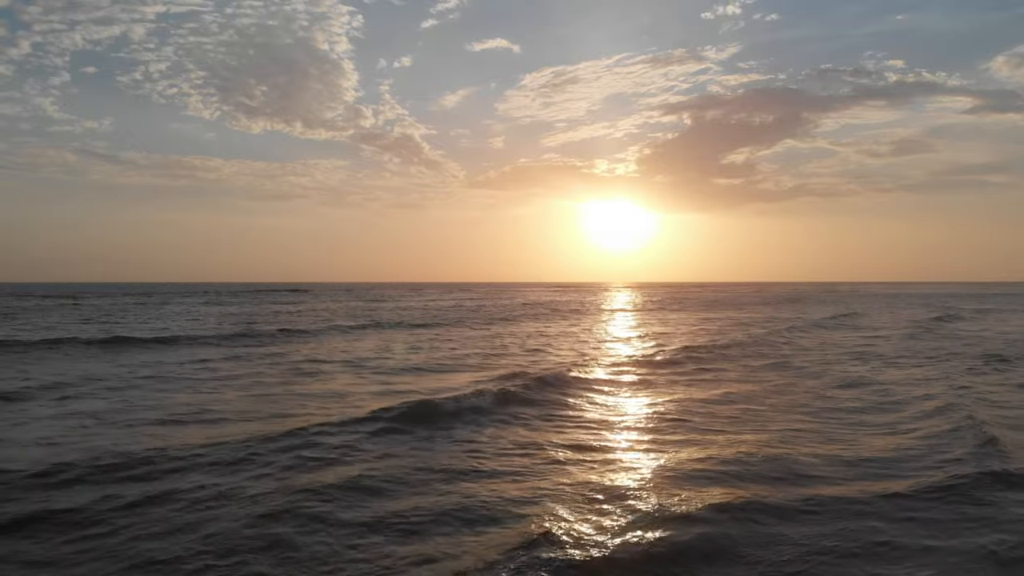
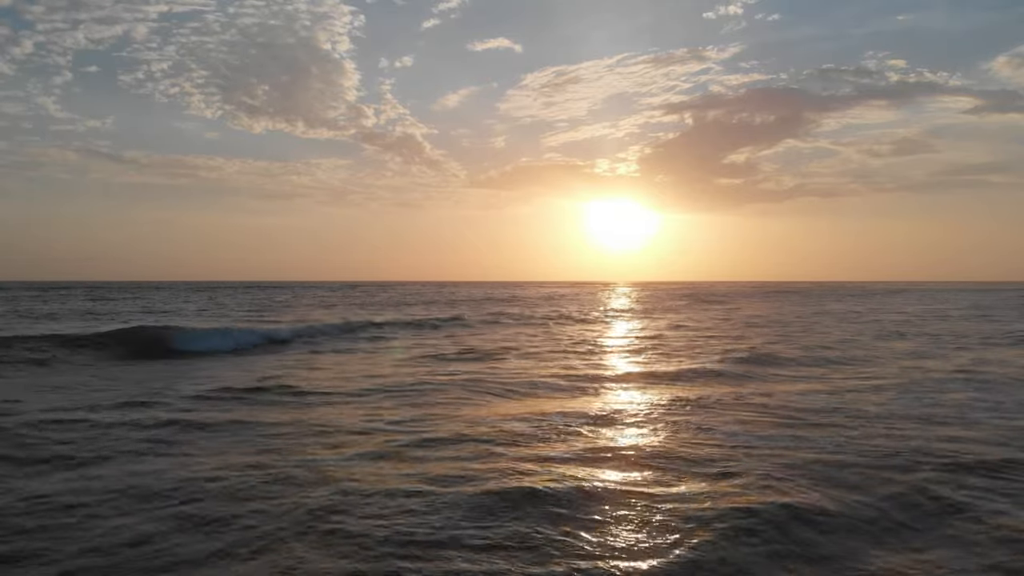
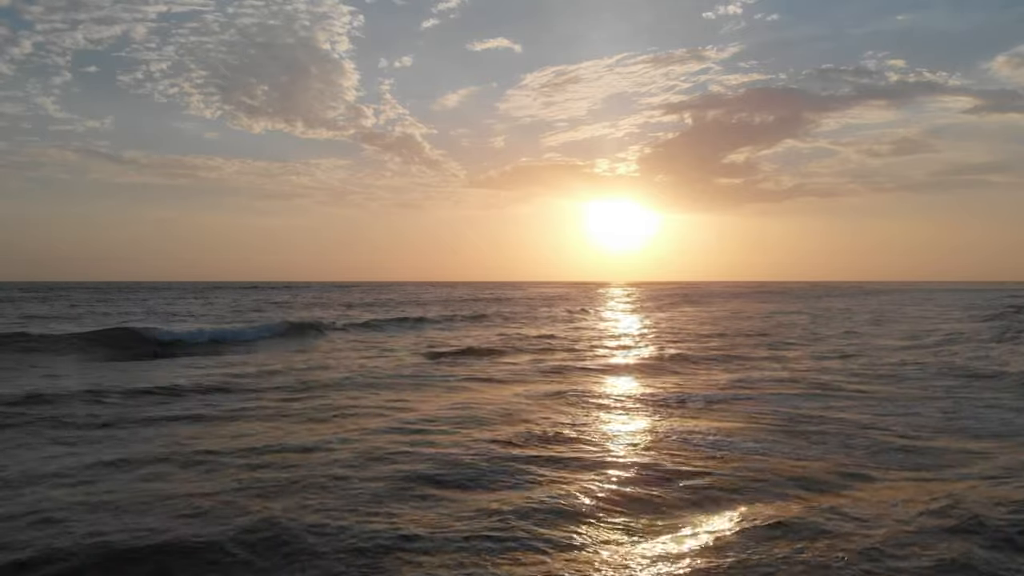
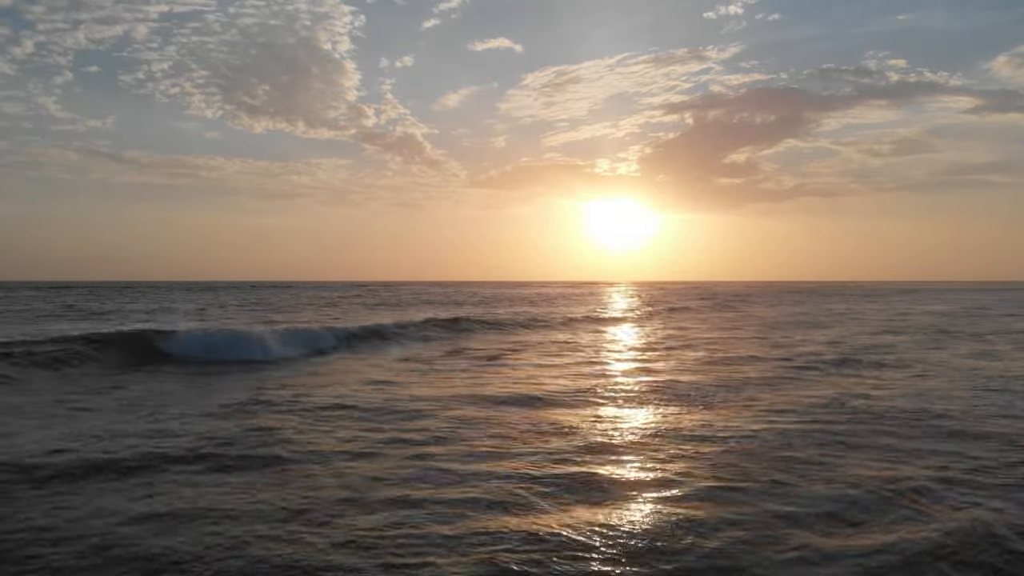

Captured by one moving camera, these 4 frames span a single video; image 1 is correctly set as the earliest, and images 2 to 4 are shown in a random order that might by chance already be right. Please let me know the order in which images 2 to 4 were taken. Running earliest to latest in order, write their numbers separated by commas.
3, 2, 4
